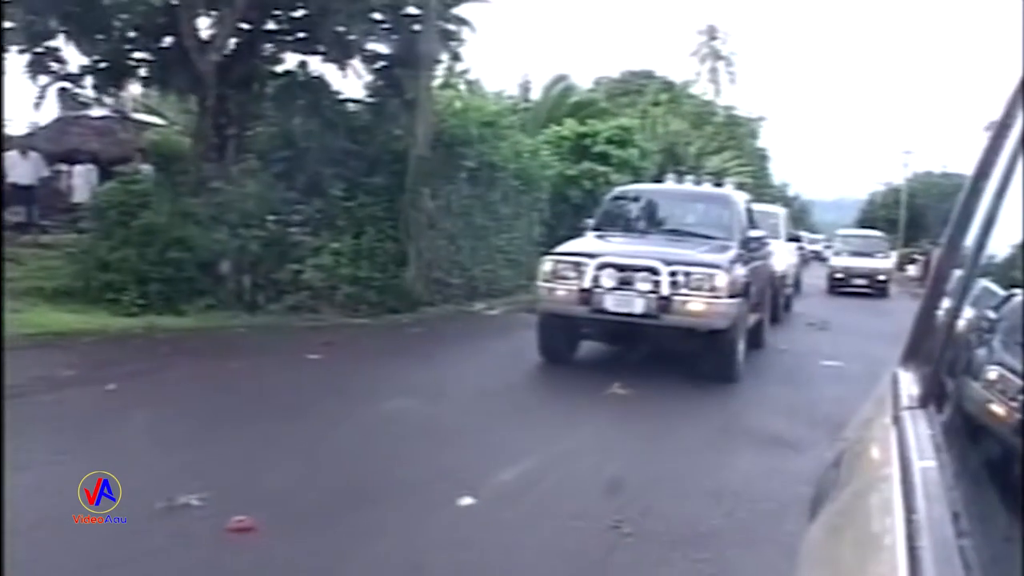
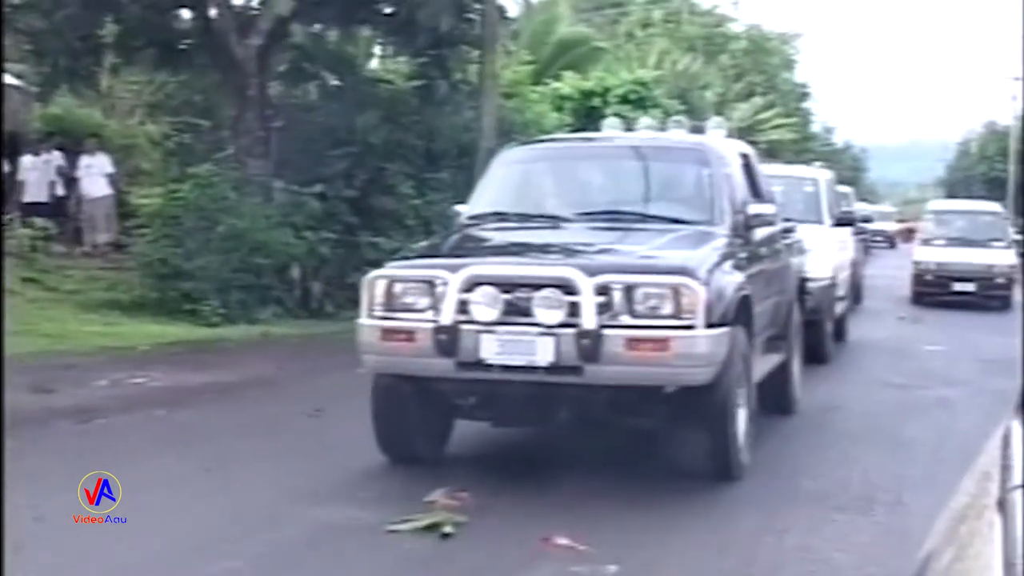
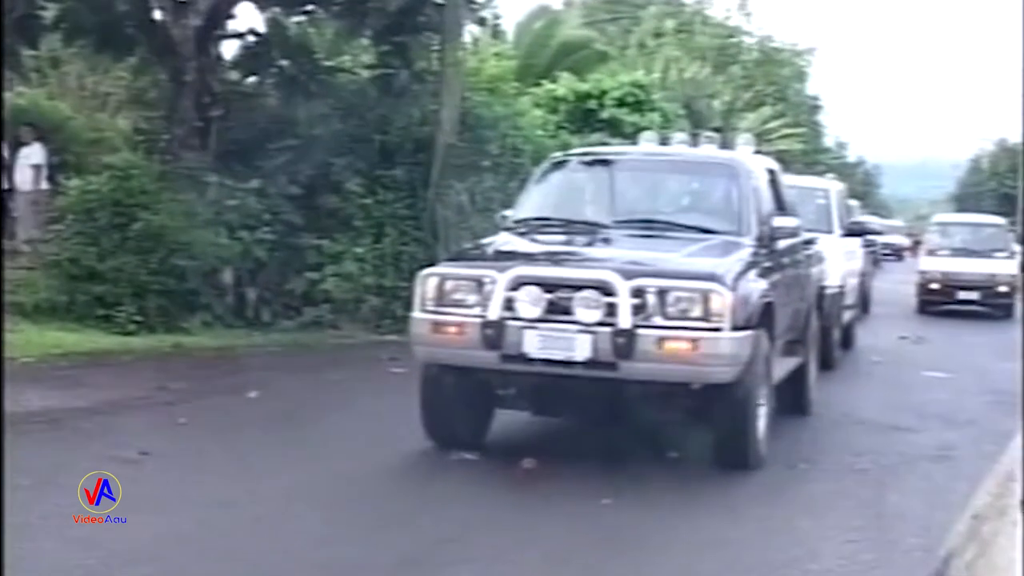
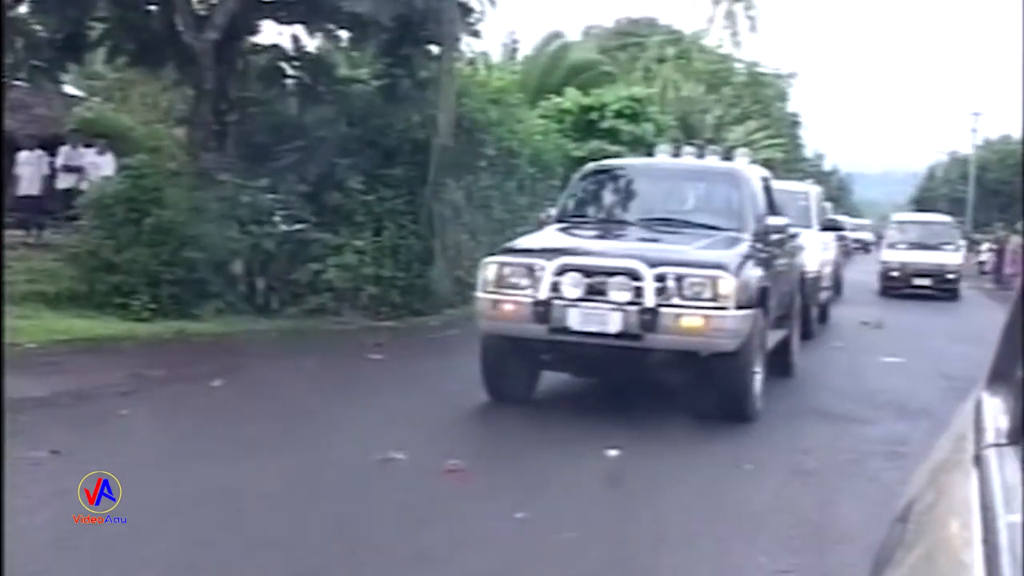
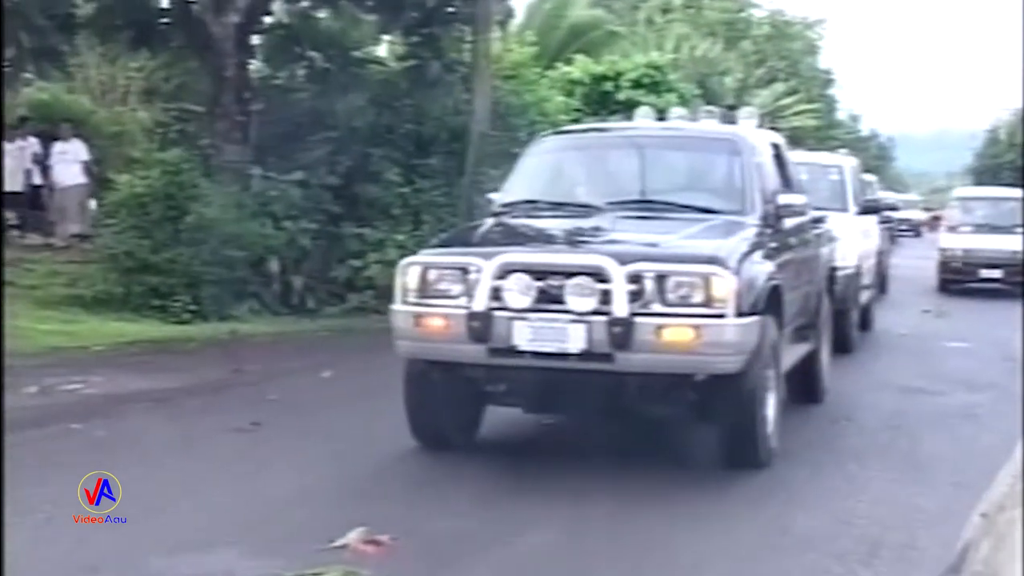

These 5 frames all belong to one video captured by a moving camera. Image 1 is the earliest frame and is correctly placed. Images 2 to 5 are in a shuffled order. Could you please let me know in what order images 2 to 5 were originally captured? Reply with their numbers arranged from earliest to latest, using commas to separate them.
4, 3, 5, 2
